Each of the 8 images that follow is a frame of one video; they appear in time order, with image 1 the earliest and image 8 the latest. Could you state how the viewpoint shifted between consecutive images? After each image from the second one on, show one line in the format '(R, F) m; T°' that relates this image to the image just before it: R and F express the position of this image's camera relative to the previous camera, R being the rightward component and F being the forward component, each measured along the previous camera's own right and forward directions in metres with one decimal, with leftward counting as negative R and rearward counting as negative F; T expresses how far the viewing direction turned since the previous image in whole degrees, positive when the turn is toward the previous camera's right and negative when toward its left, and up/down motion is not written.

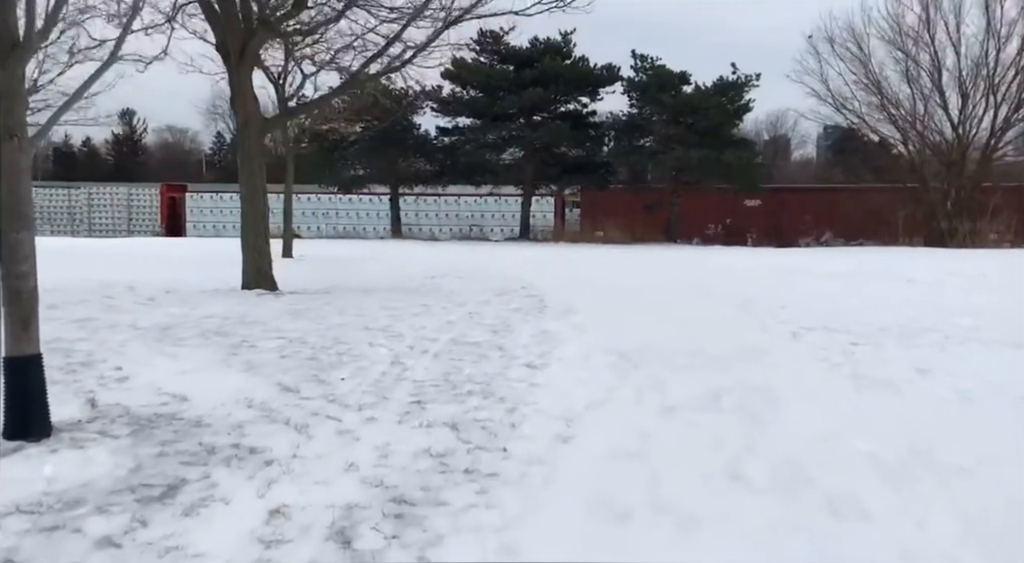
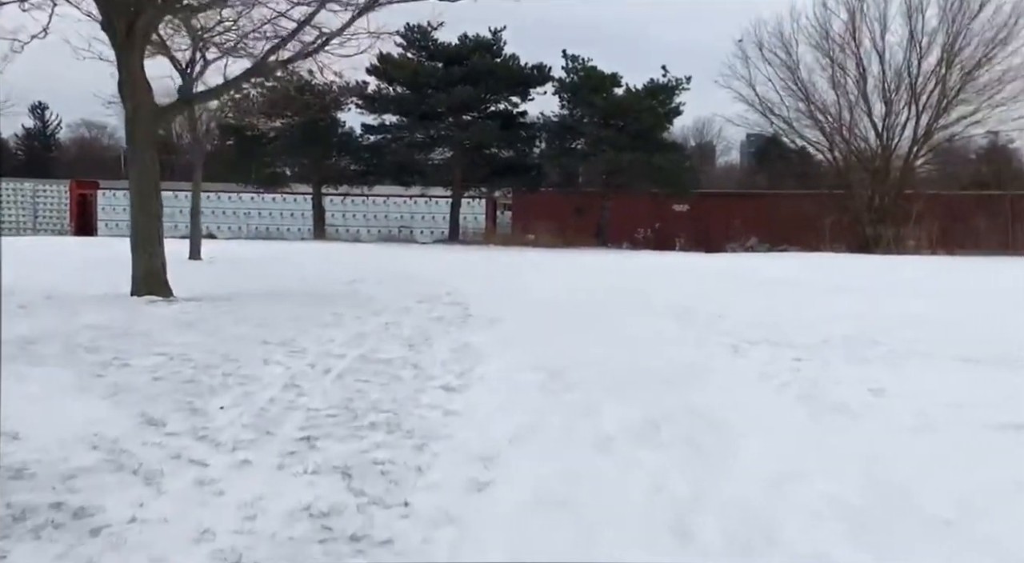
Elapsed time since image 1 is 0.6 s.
(+0.1, +0.7) m; +5°
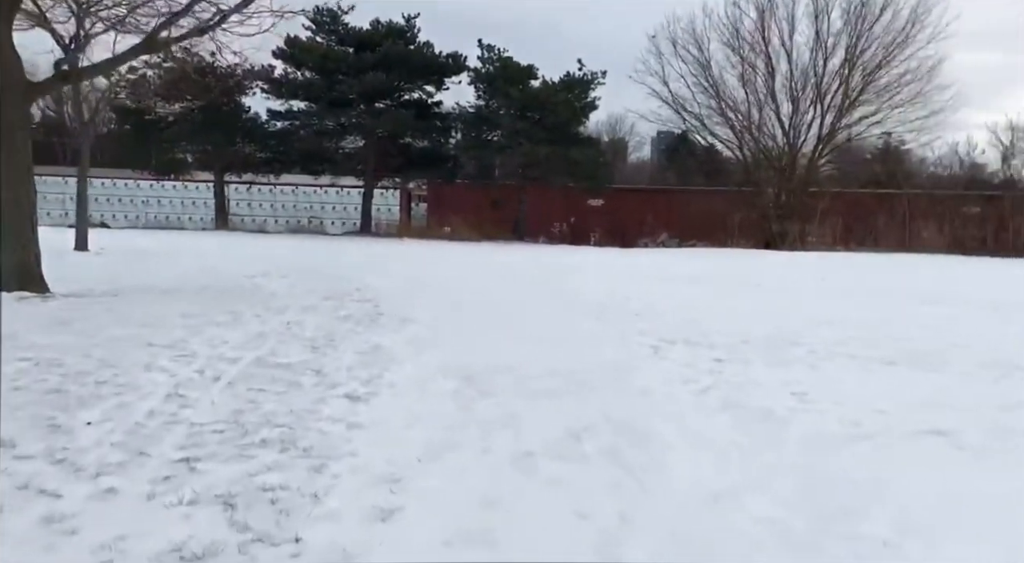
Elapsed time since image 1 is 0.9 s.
(0.0, +0.4) m; +6°
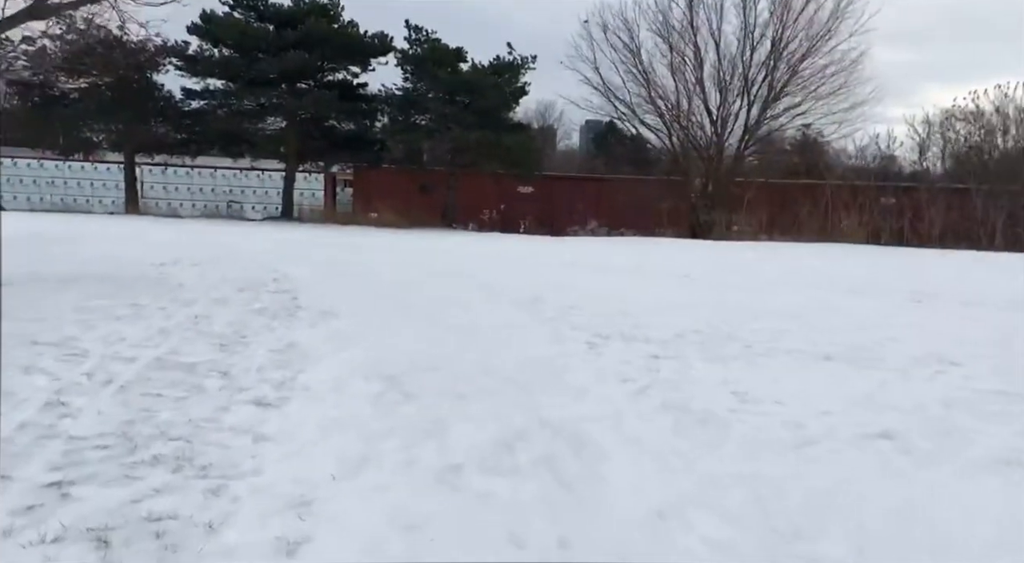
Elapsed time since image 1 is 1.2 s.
(0.0, +0.3) m; +5°
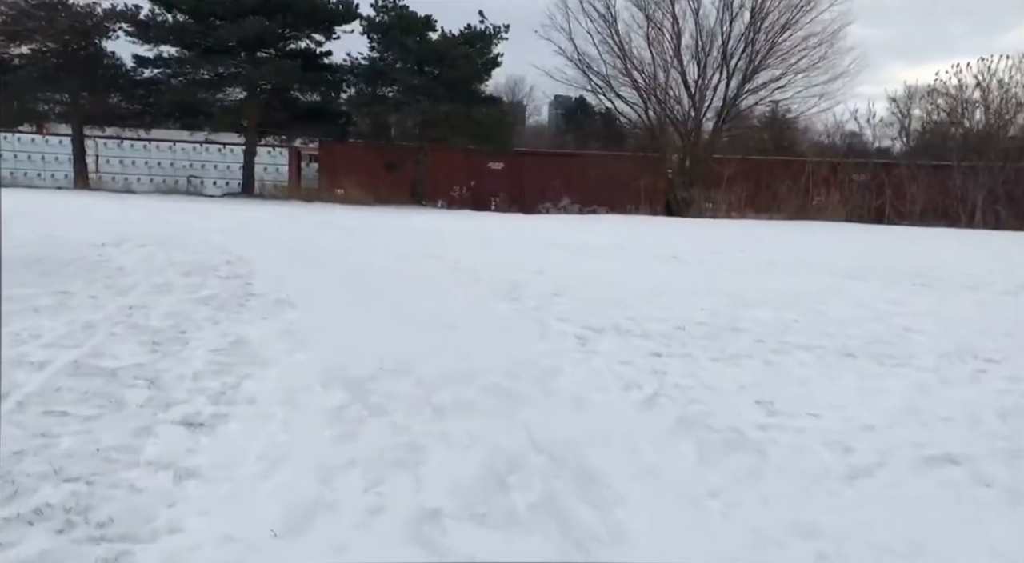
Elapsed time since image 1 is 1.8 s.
(-0.1, +0.7) m; +2°
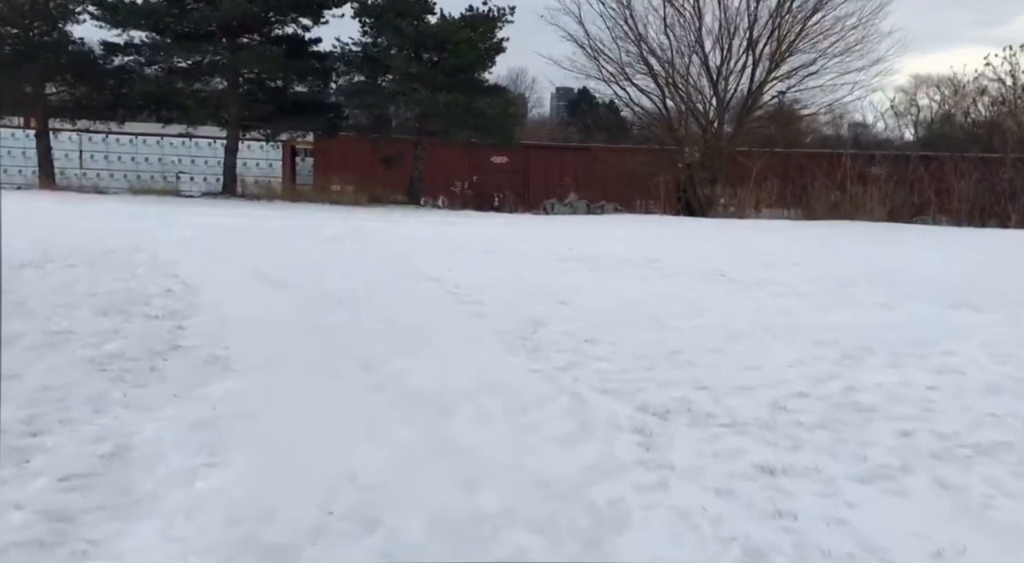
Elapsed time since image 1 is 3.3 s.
(-0.1, +1.7) m; 0°
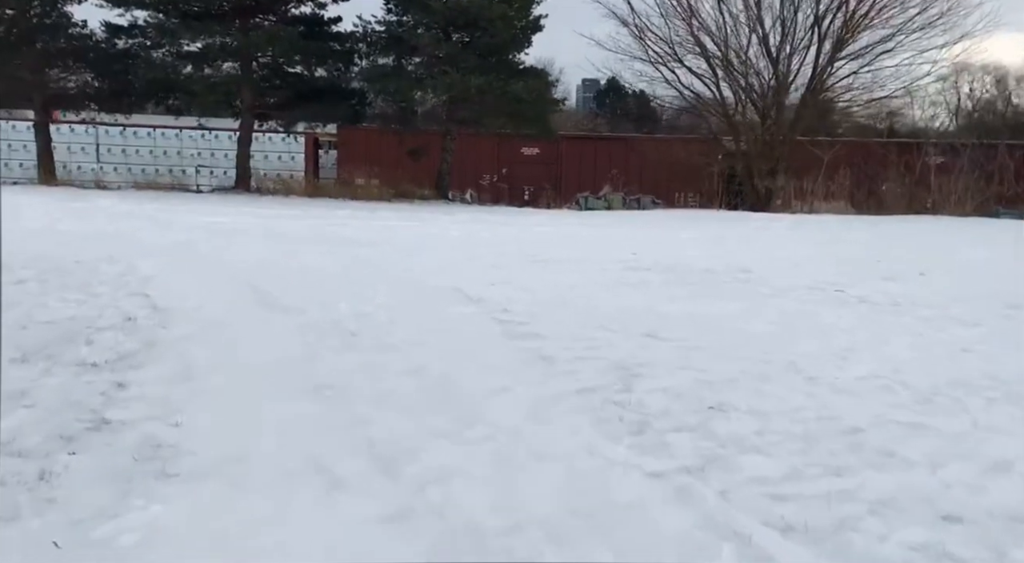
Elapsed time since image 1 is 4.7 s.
(-0.3, +1.6) m; -2°
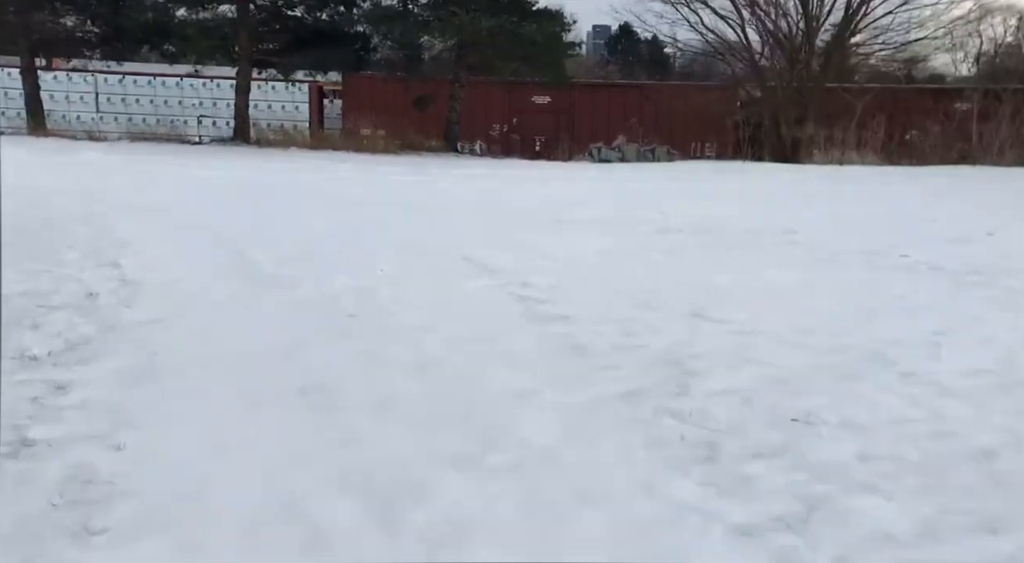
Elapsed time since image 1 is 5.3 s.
(-0.1, +0.7) m; -1°
